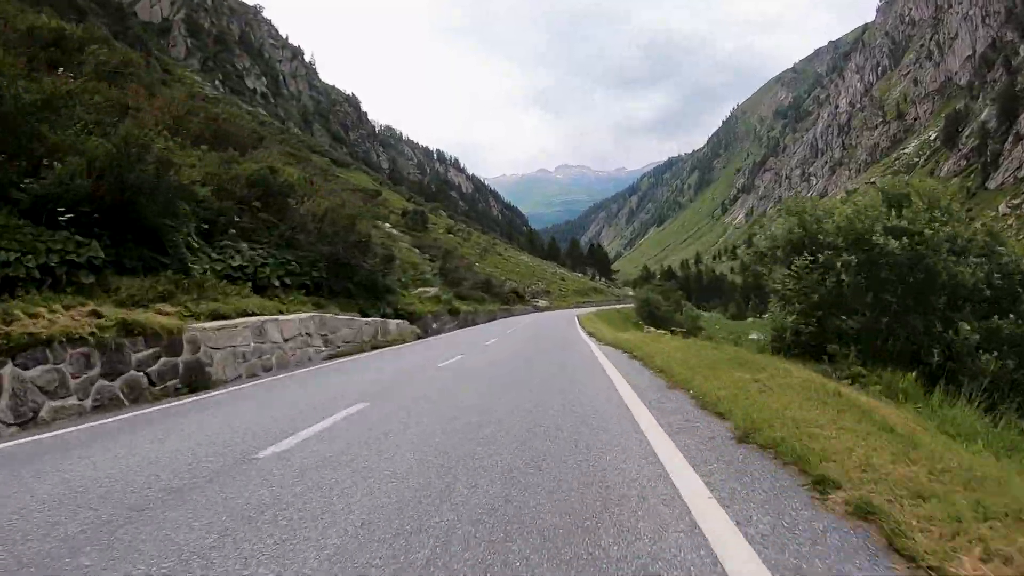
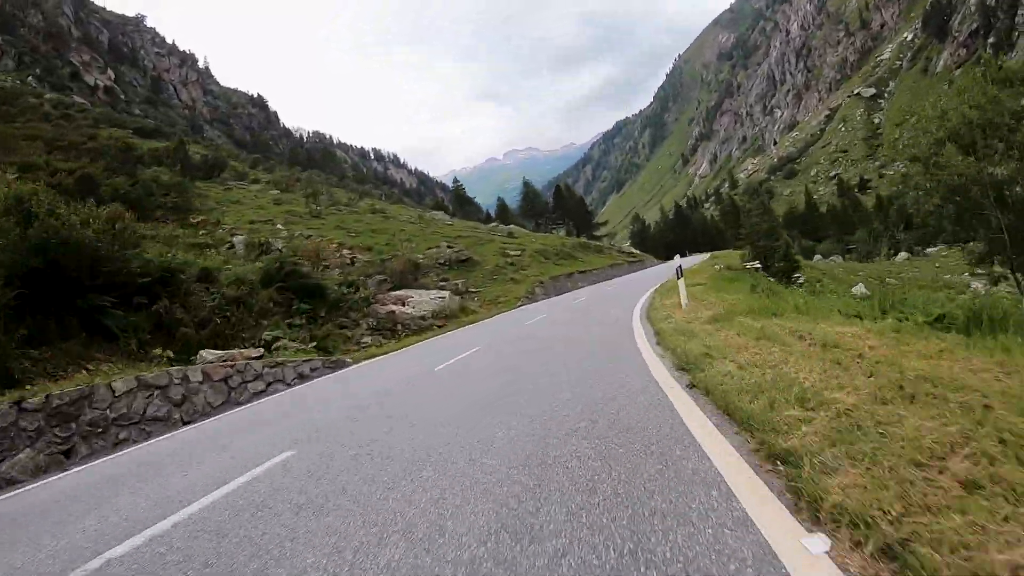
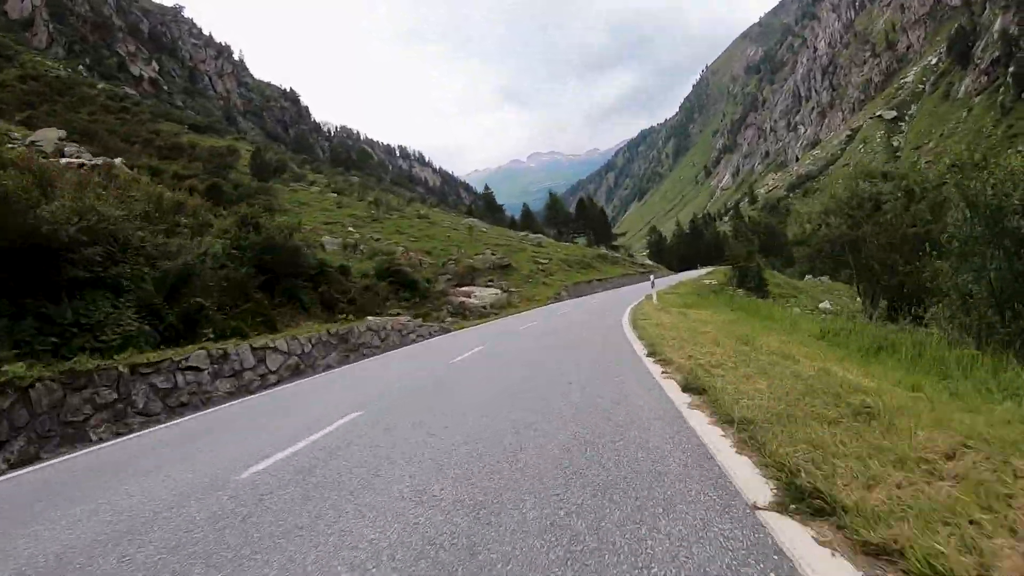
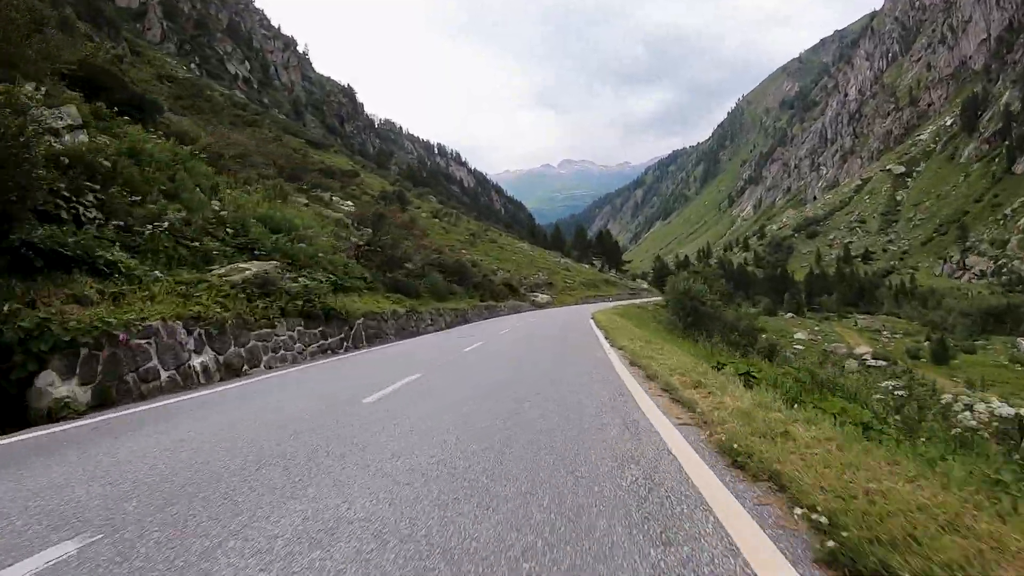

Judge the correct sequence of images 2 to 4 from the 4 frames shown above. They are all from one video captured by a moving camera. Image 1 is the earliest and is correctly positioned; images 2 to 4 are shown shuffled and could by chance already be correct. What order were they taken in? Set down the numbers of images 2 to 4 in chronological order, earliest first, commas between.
4, 3, 2
